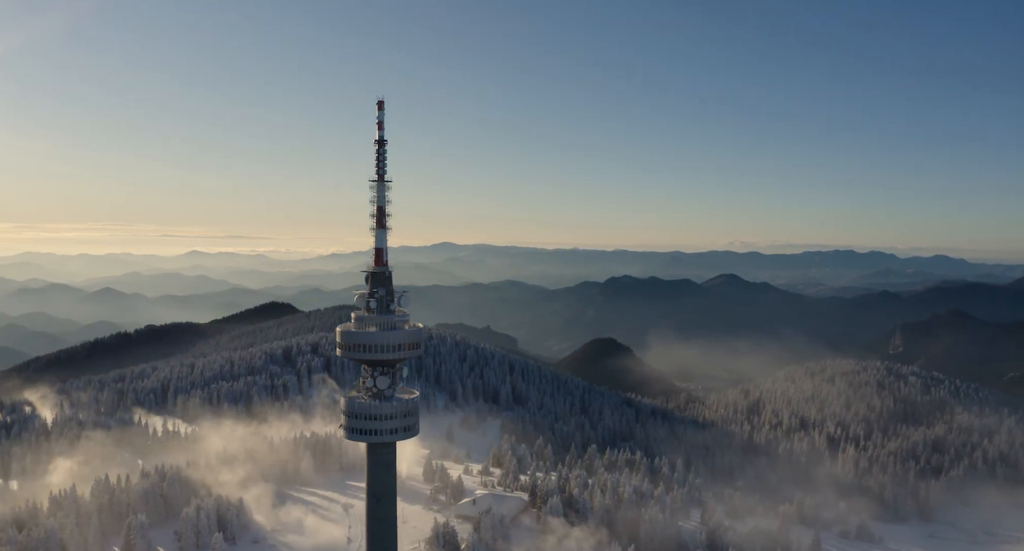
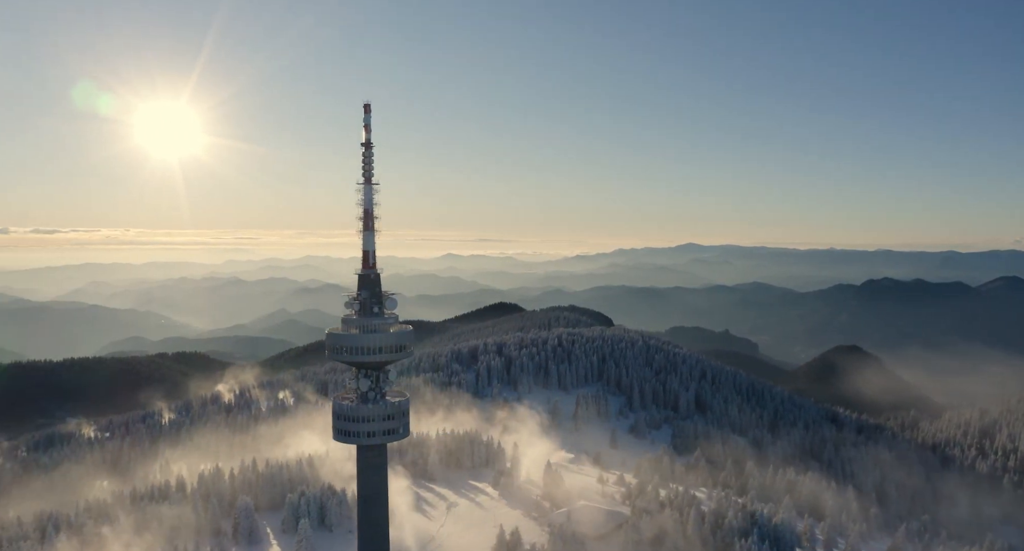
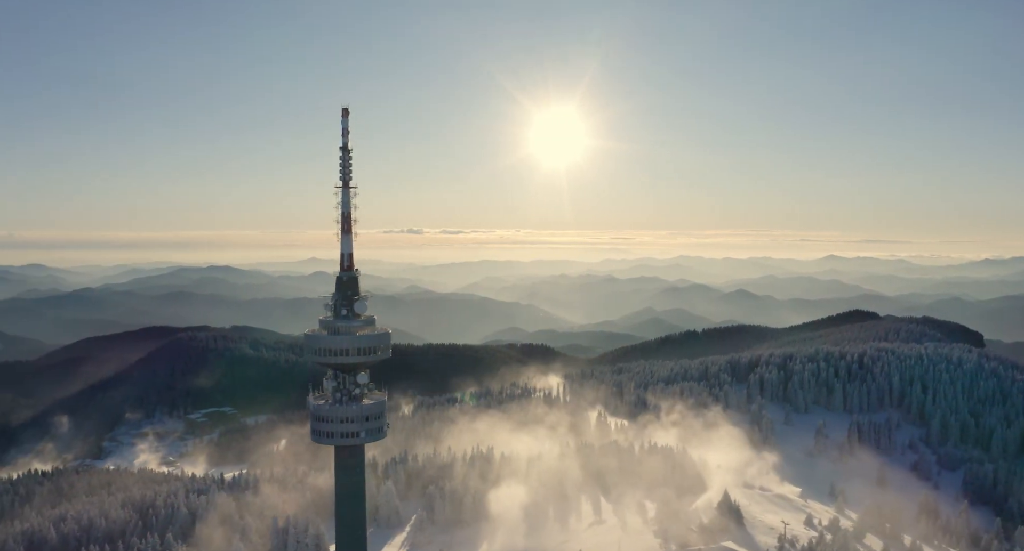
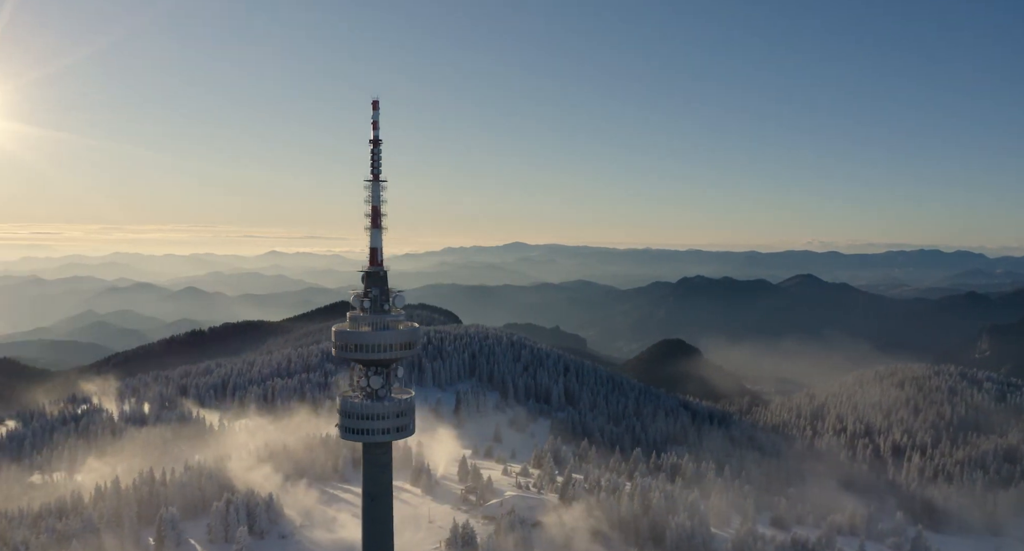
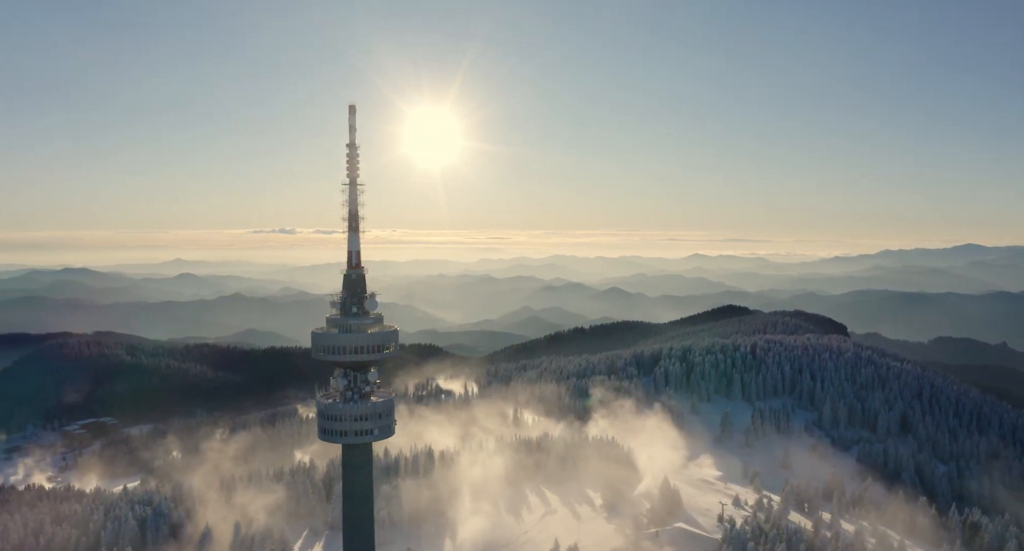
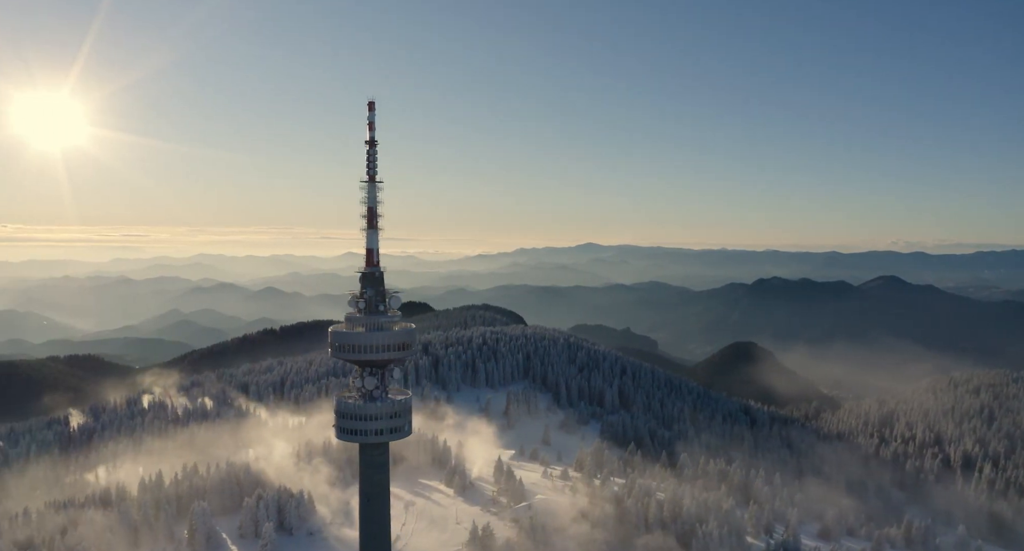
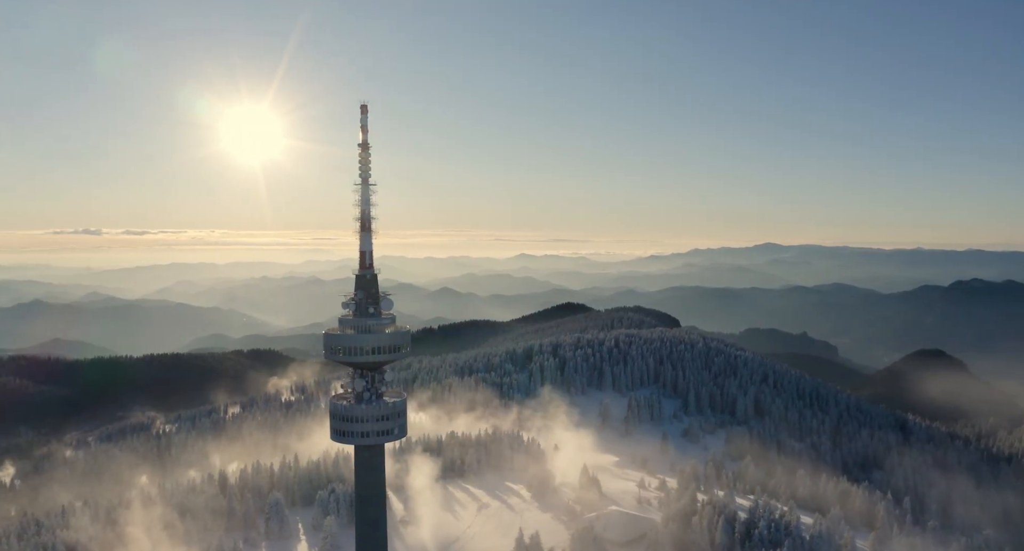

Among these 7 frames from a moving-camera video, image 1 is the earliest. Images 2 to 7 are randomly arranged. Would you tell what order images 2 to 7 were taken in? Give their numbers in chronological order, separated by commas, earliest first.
4, 6, 2, 7, 5, 3
